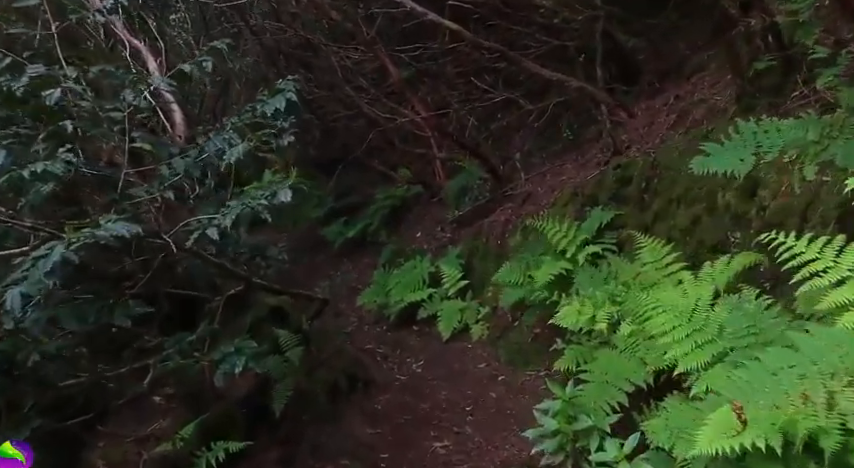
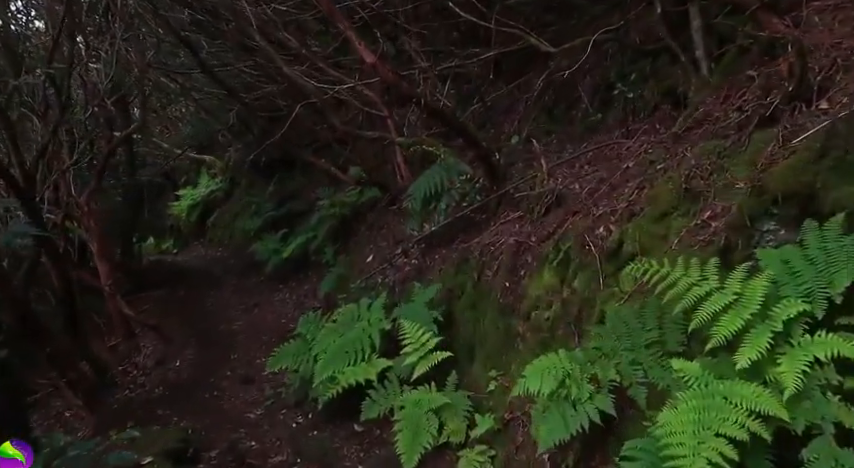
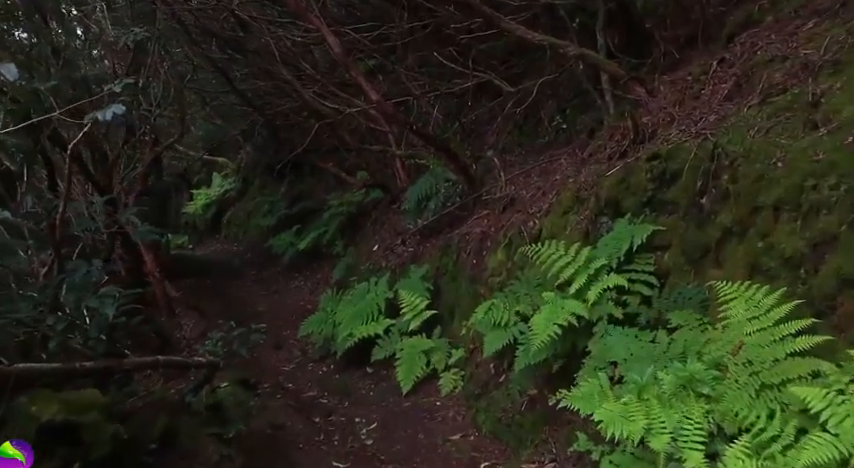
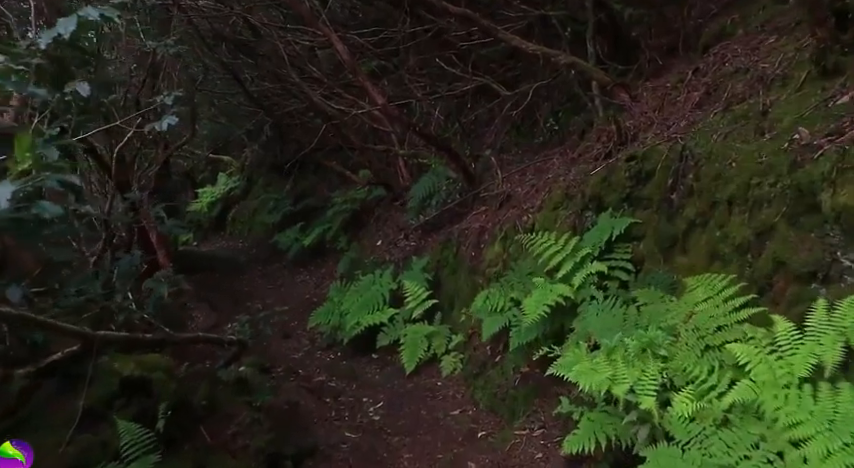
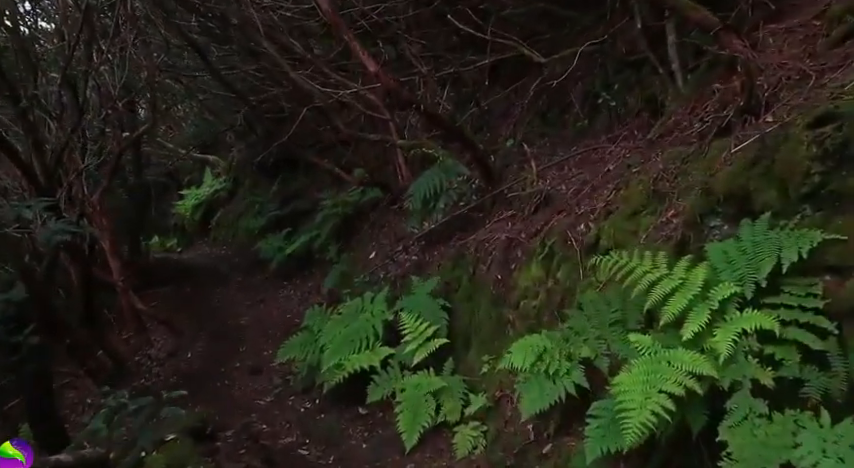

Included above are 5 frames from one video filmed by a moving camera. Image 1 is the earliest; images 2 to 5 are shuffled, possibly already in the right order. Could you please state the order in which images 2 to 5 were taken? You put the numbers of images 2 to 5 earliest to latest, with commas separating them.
4, 3, 5, 2
